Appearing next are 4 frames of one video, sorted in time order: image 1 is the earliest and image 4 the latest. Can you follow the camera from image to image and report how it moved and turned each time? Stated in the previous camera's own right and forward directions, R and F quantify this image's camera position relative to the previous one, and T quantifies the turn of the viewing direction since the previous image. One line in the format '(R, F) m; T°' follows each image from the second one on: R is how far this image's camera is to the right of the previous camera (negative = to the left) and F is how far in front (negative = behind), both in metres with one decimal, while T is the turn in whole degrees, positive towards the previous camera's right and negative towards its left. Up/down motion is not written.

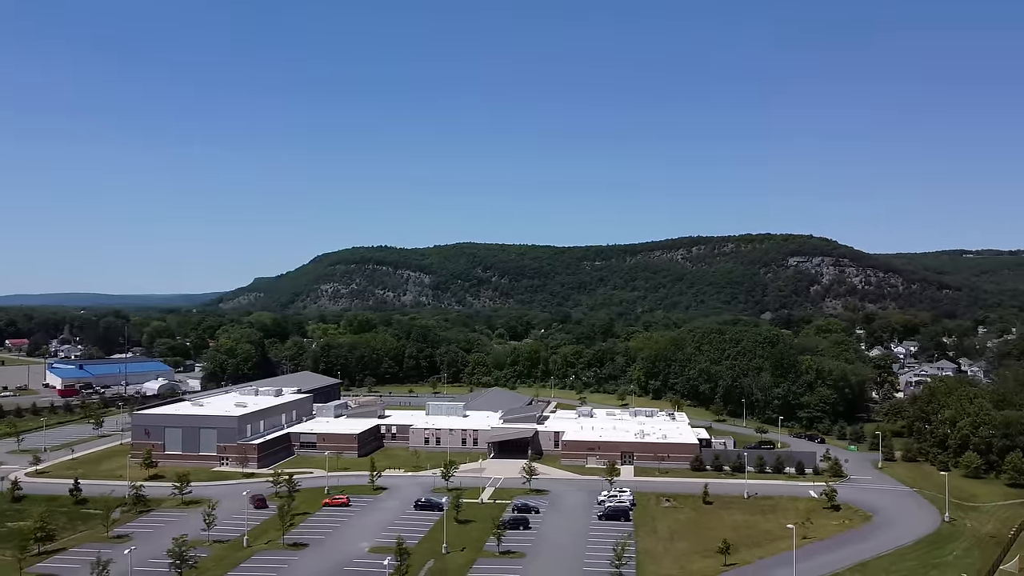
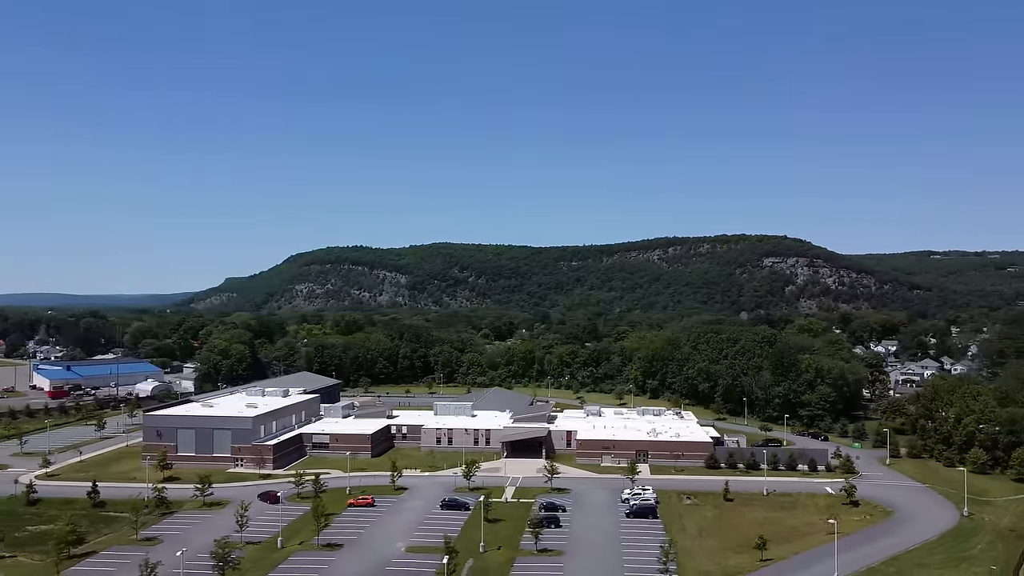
(-3.1, -0.2) m; +2°
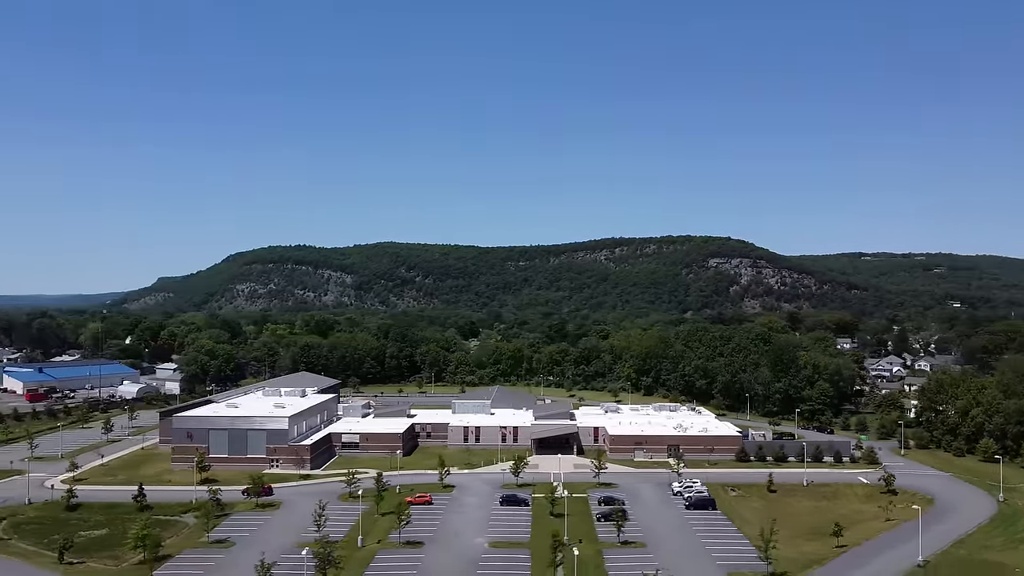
(-7.0, -0.2) m; +4°
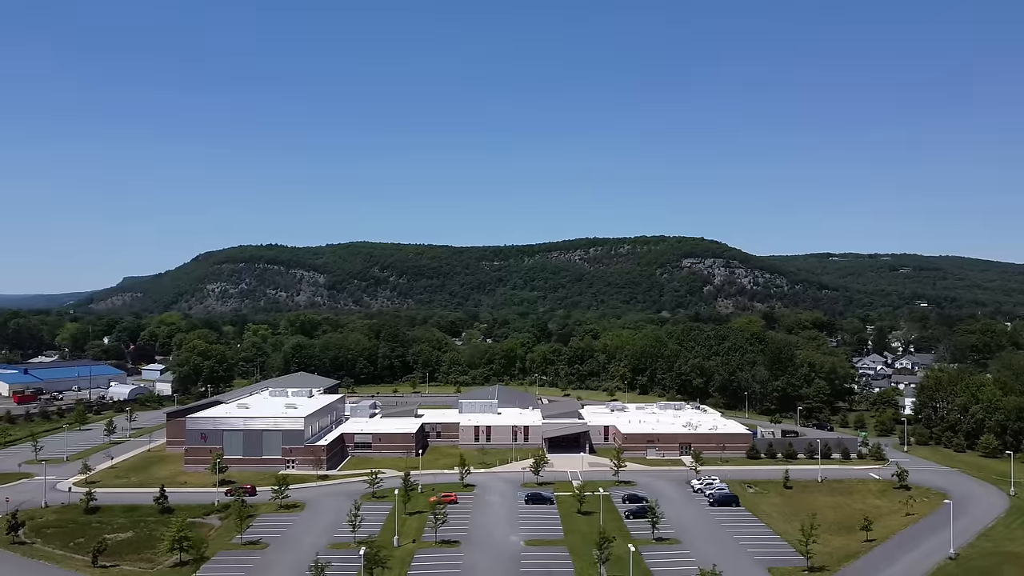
(-3.2, -0.2) m; +2°
